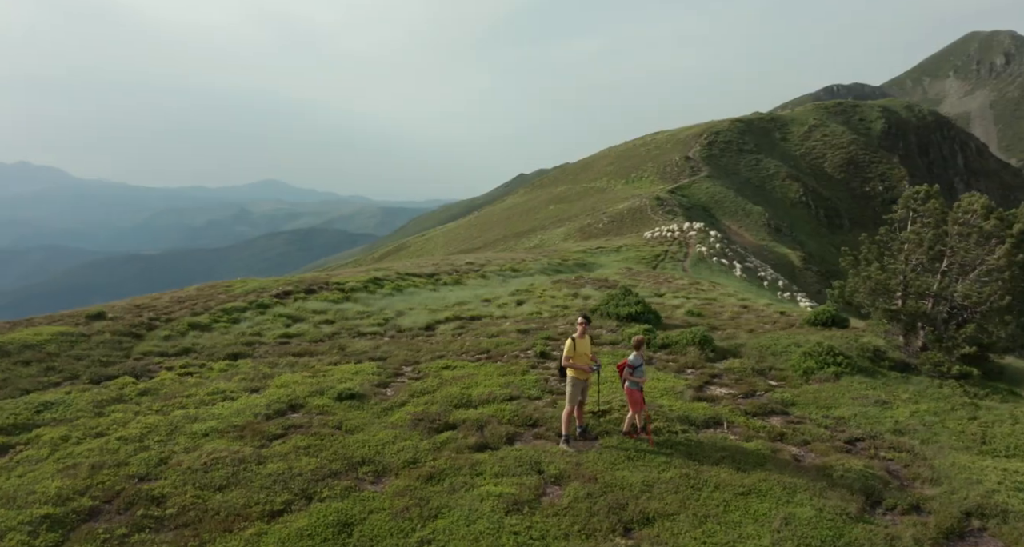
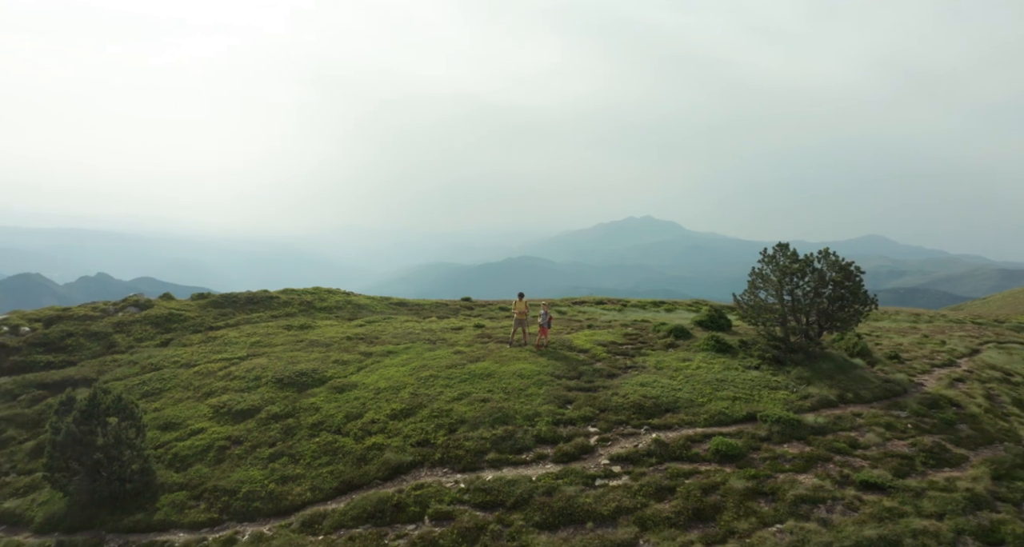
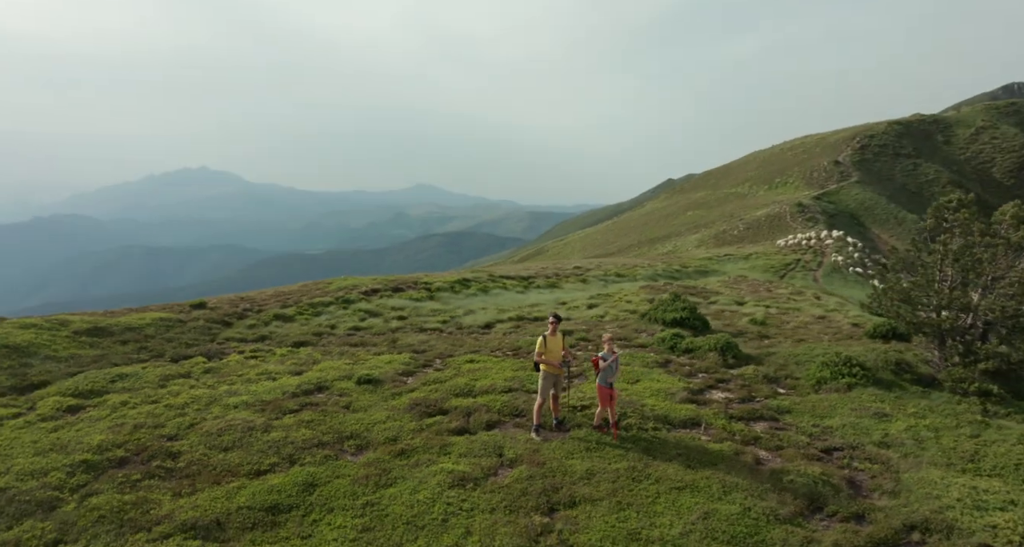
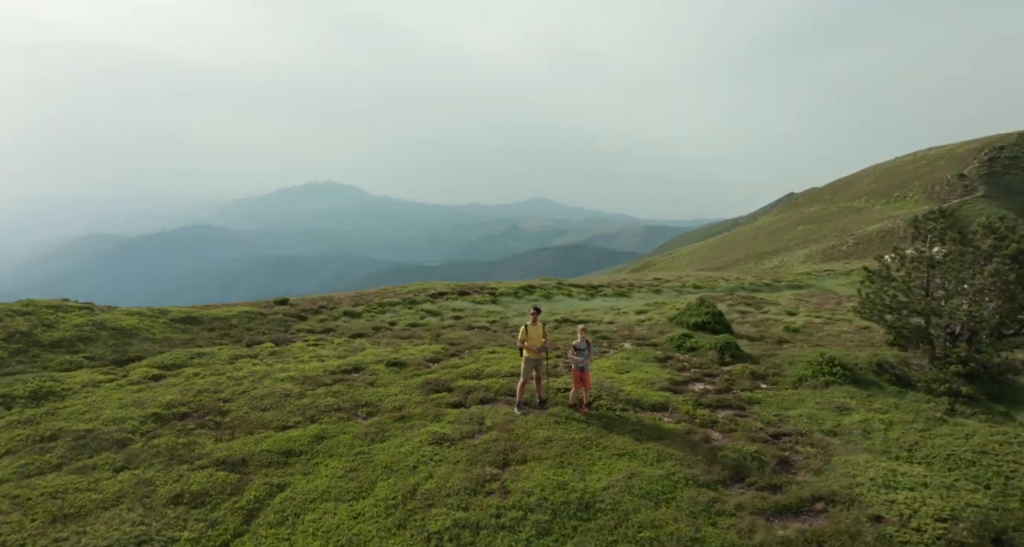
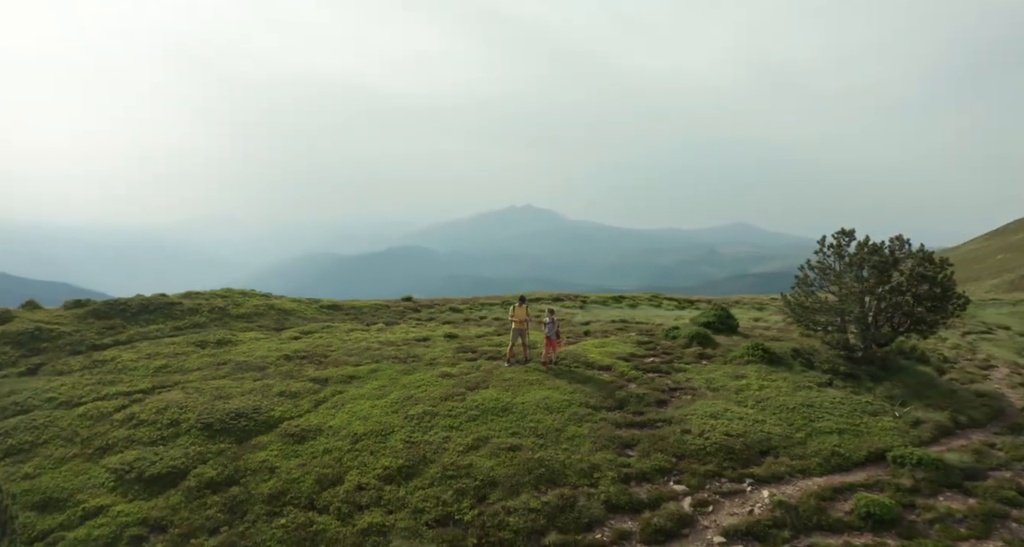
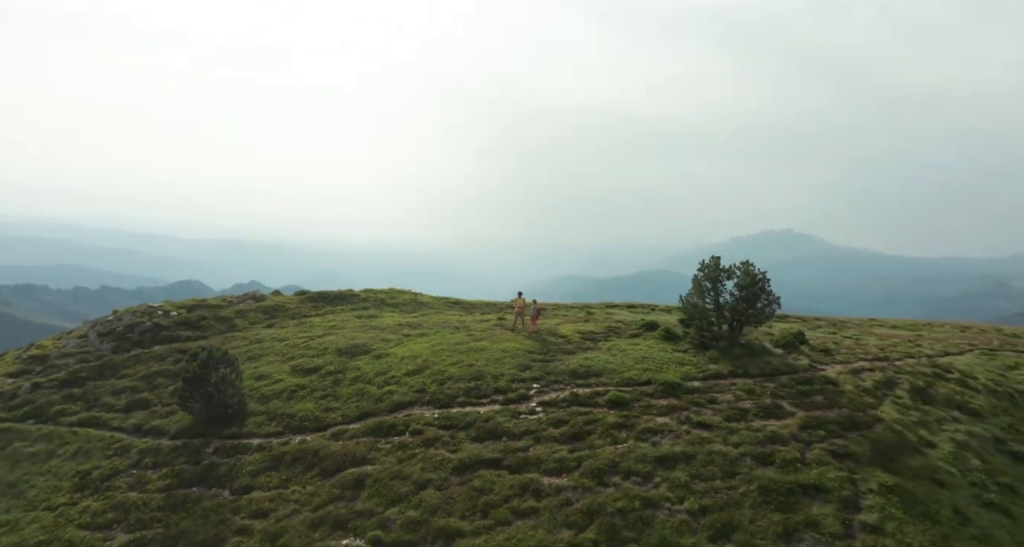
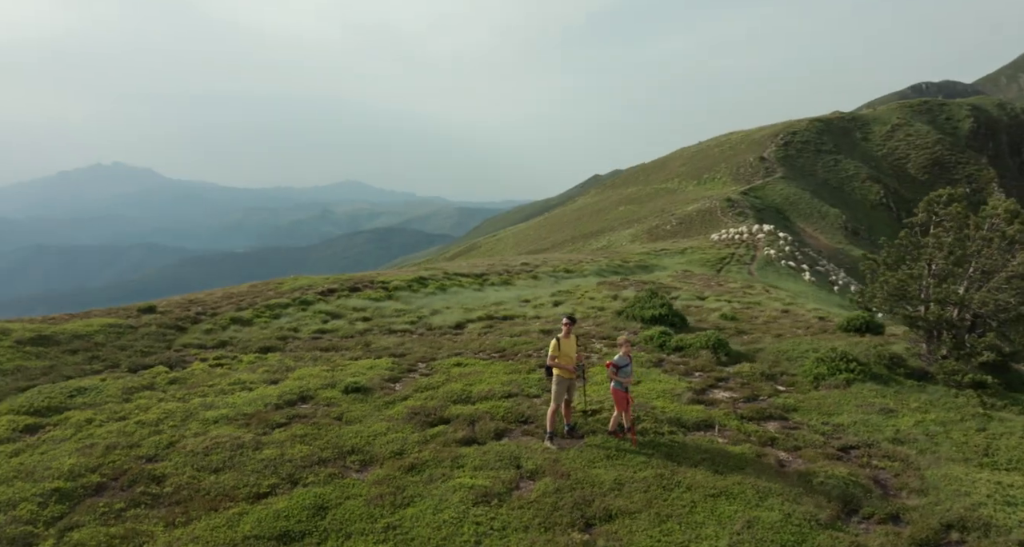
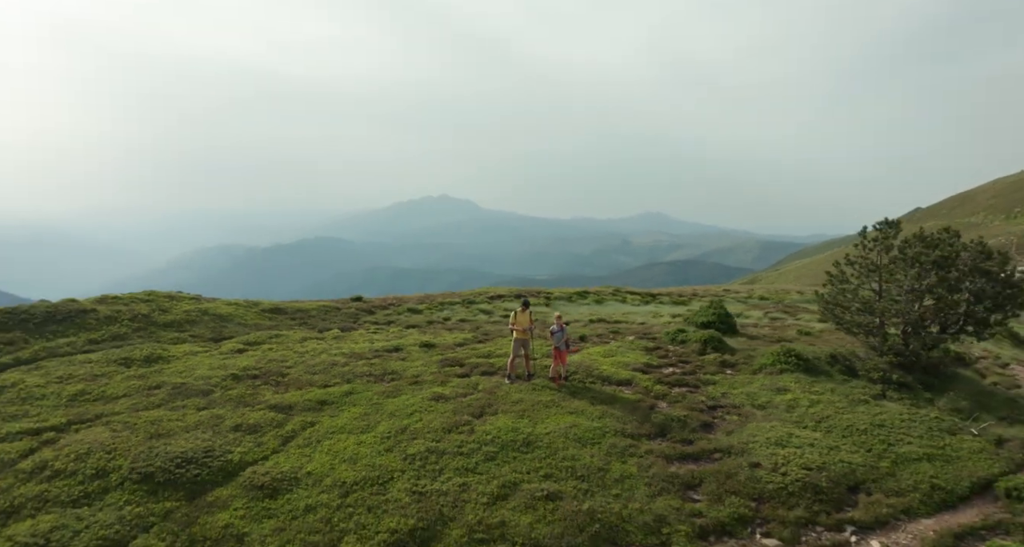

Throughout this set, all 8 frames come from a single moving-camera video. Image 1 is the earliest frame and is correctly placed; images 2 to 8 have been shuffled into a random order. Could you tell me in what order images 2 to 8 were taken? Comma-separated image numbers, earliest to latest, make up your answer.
7, 3, 4, 8, 5, 2, 6
